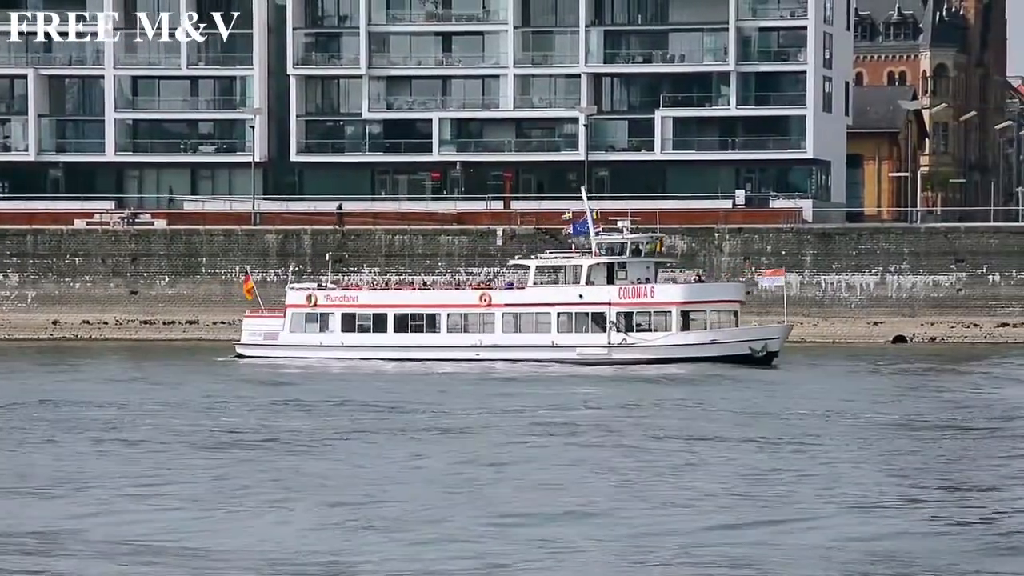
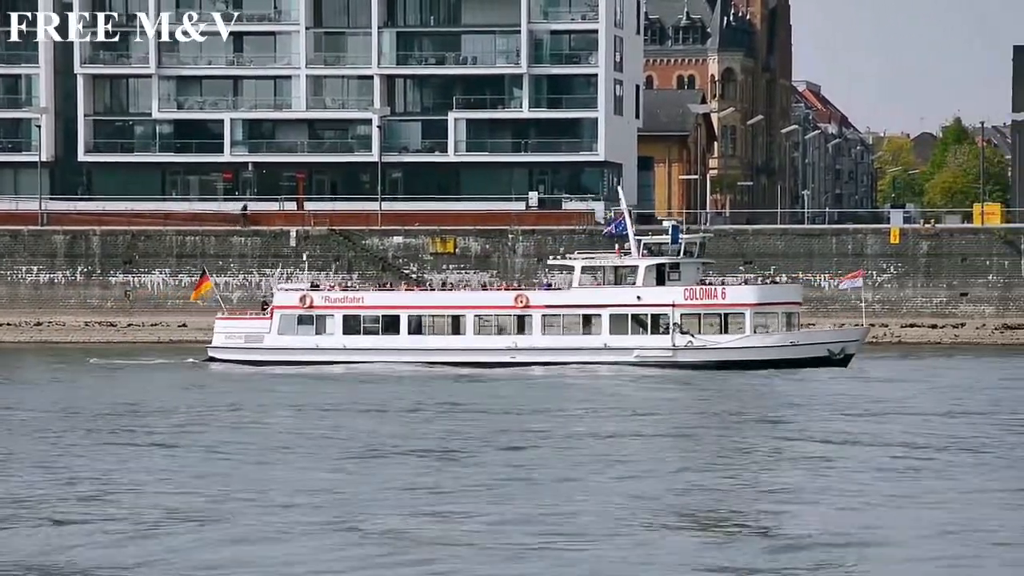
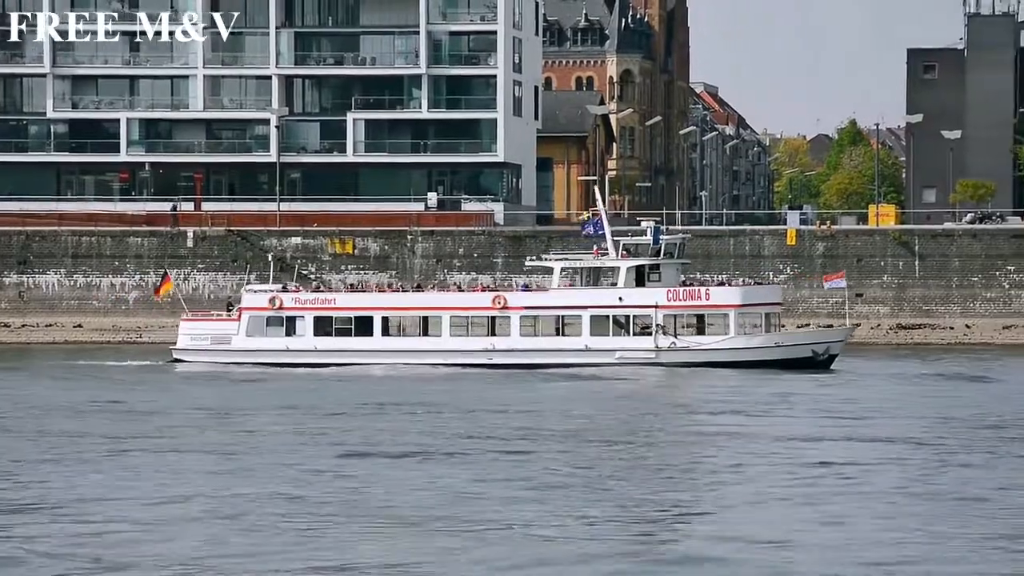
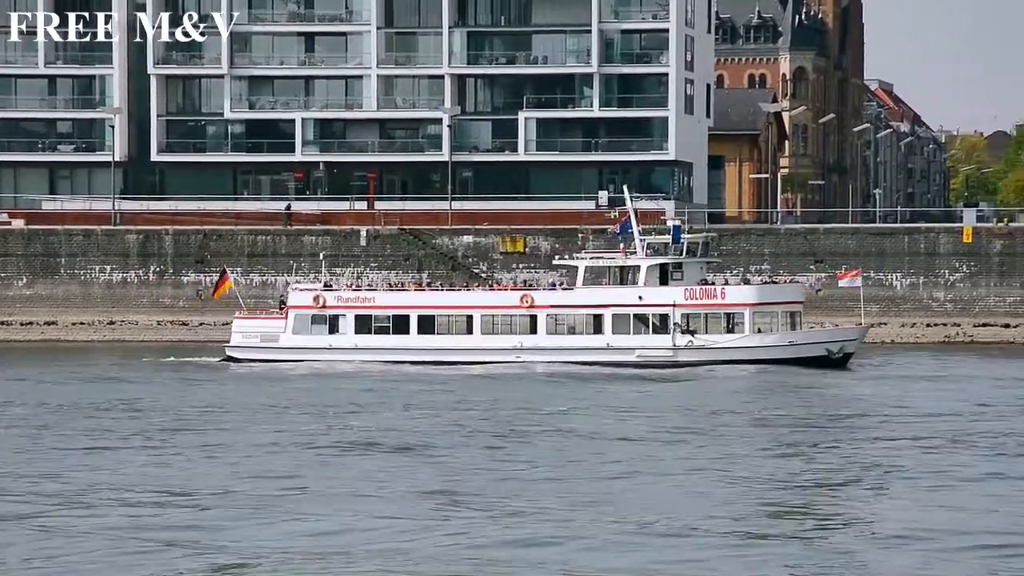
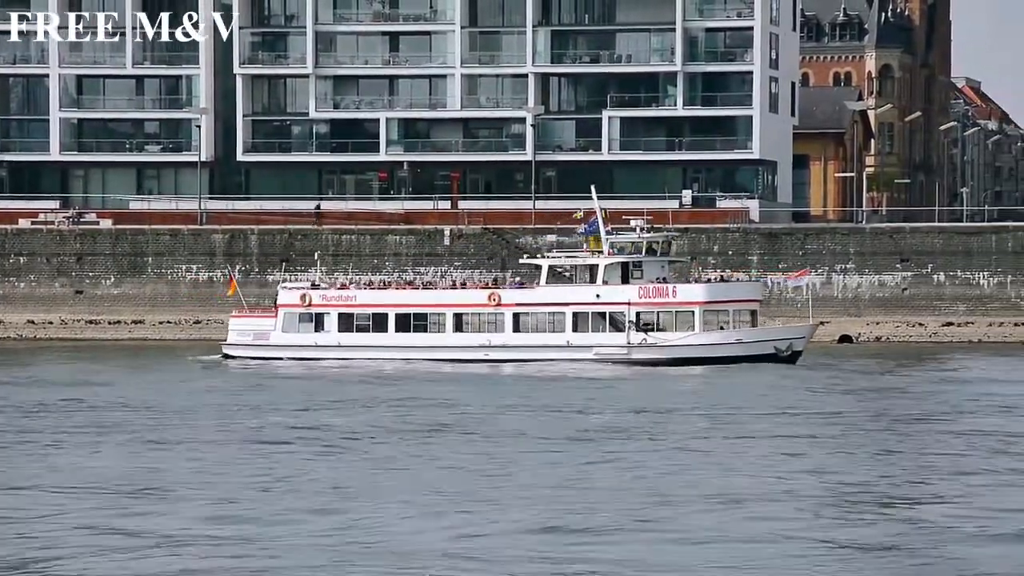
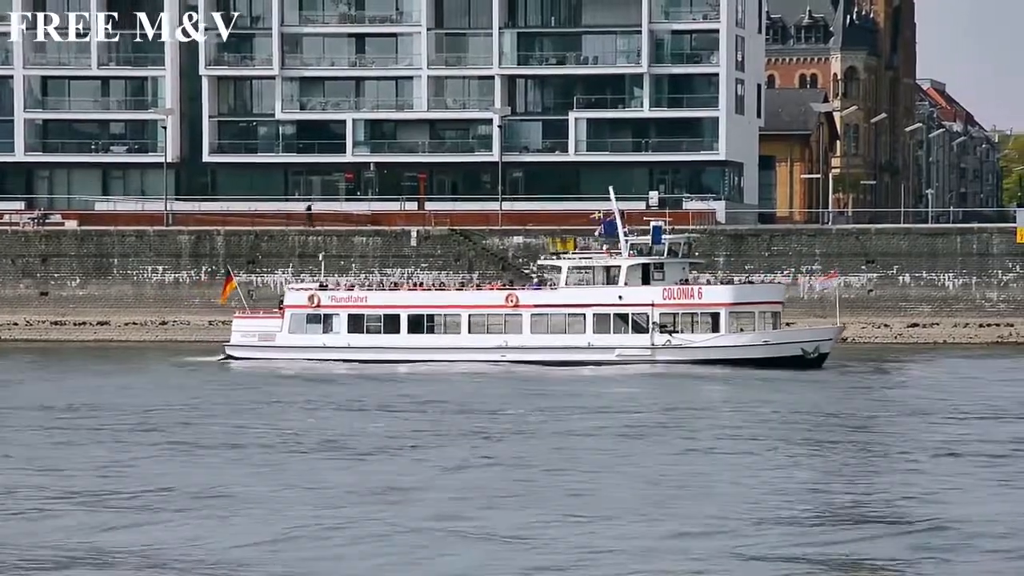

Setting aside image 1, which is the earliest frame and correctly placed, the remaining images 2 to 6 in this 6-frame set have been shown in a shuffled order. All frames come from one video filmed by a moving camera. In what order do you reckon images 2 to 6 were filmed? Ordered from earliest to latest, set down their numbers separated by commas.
5, 6, 4, 2, 3
